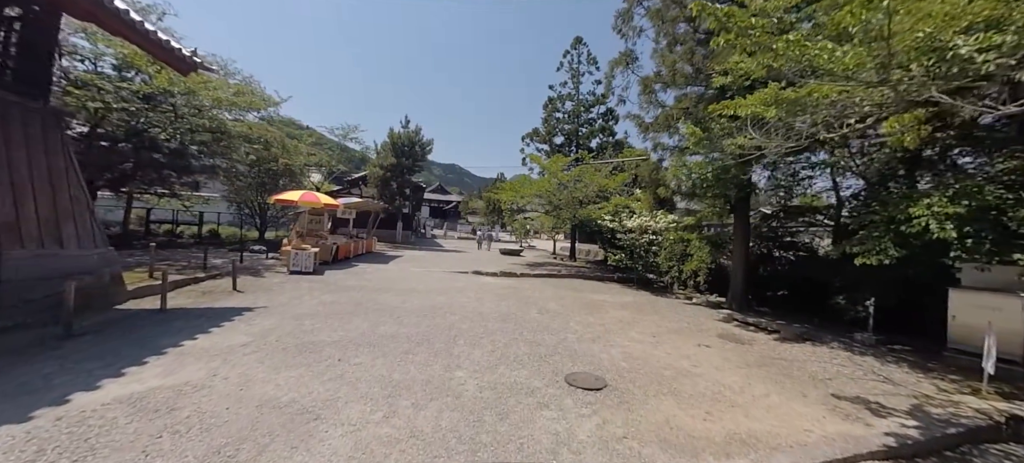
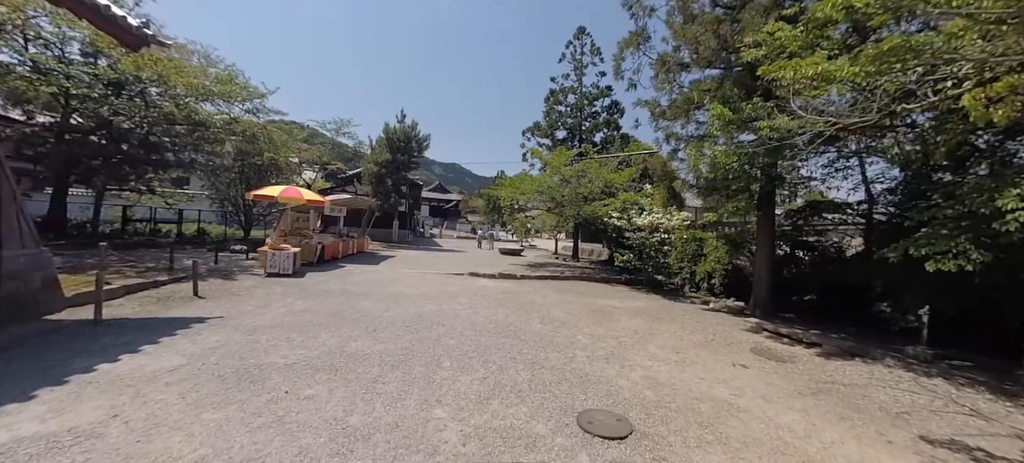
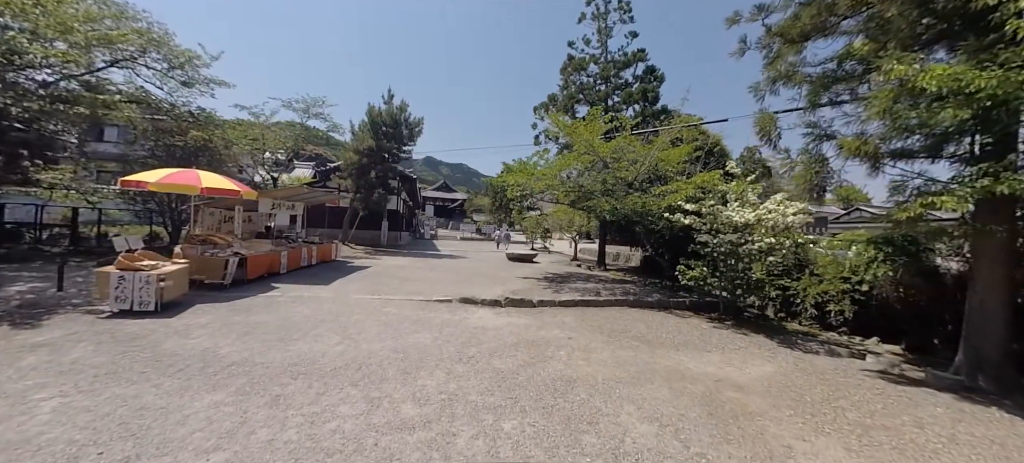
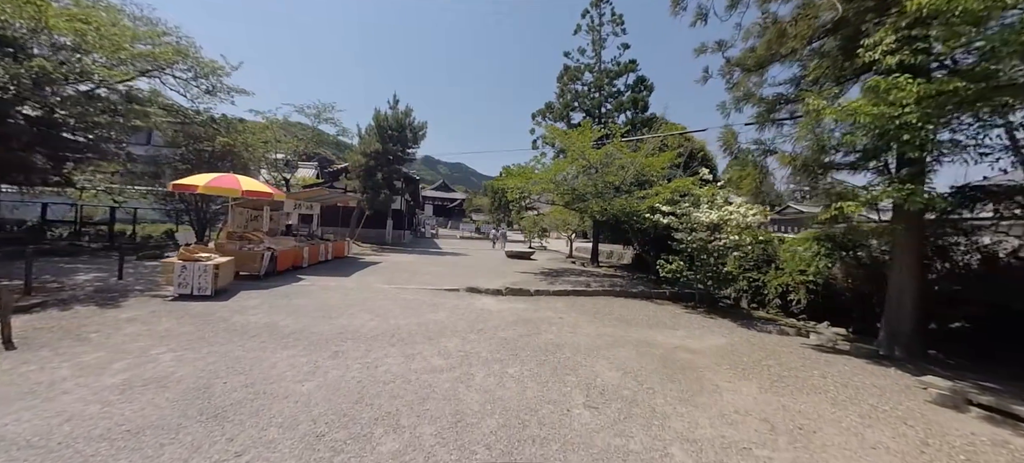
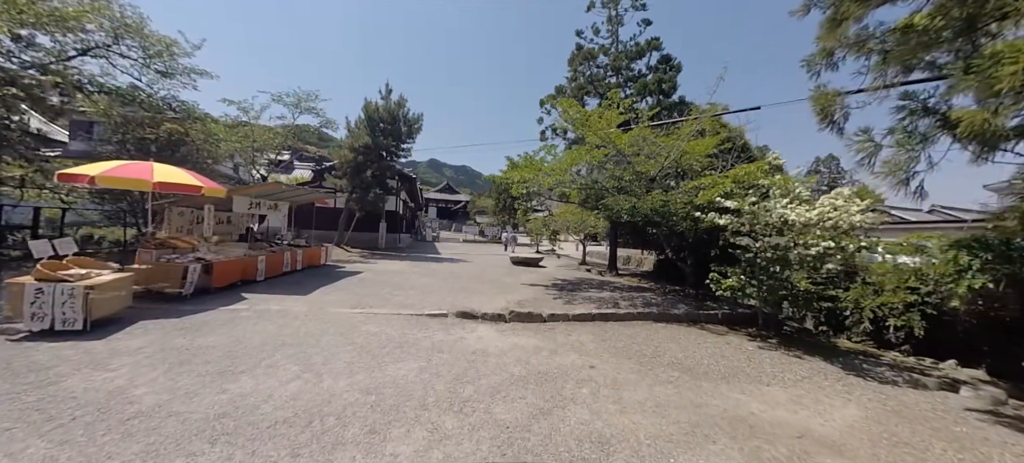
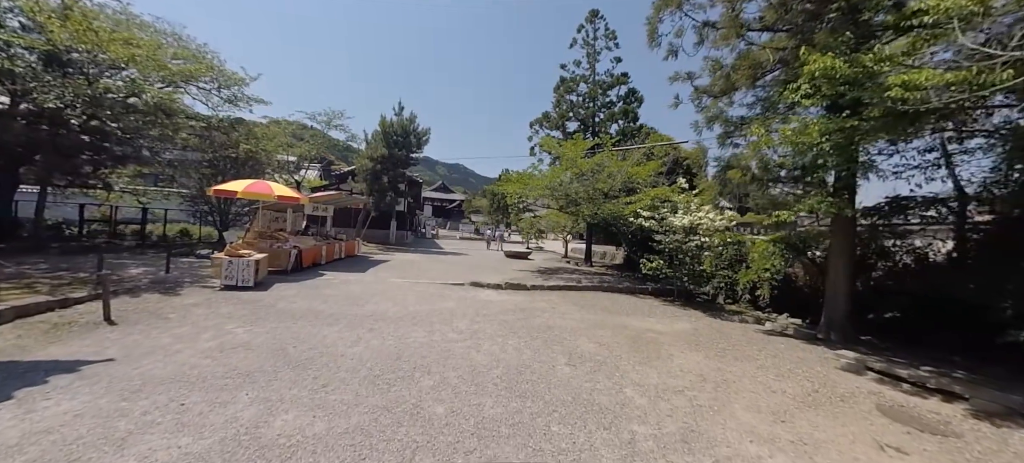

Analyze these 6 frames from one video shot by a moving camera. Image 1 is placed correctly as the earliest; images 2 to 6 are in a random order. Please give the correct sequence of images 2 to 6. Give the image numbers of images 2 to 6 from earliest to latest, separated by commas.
2, 6, 4, 3, 5
